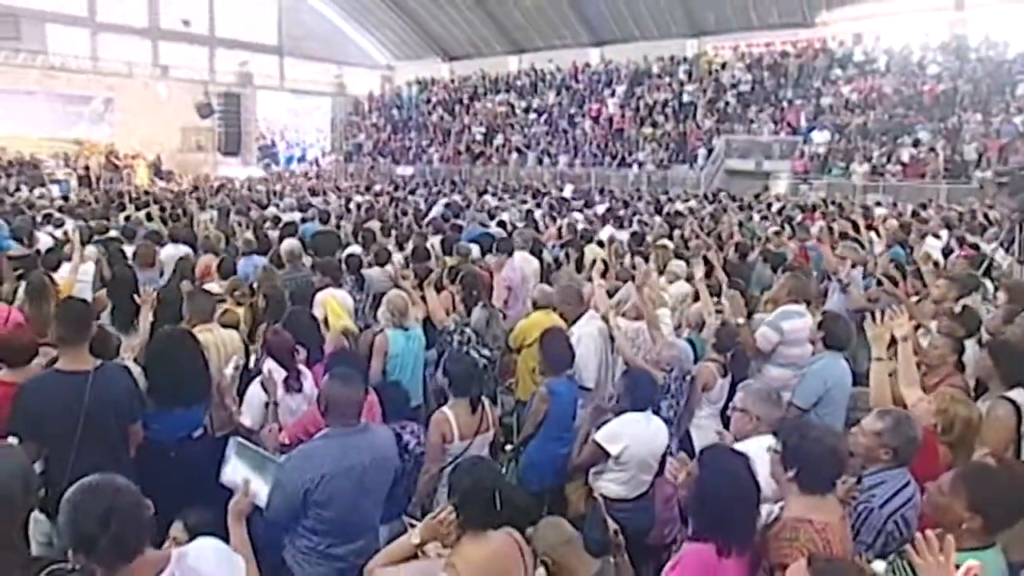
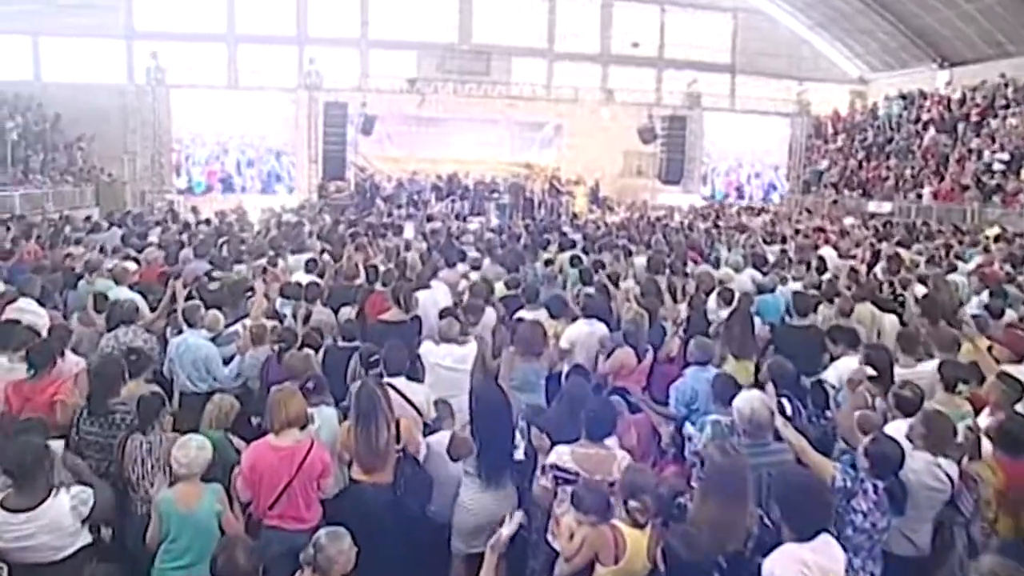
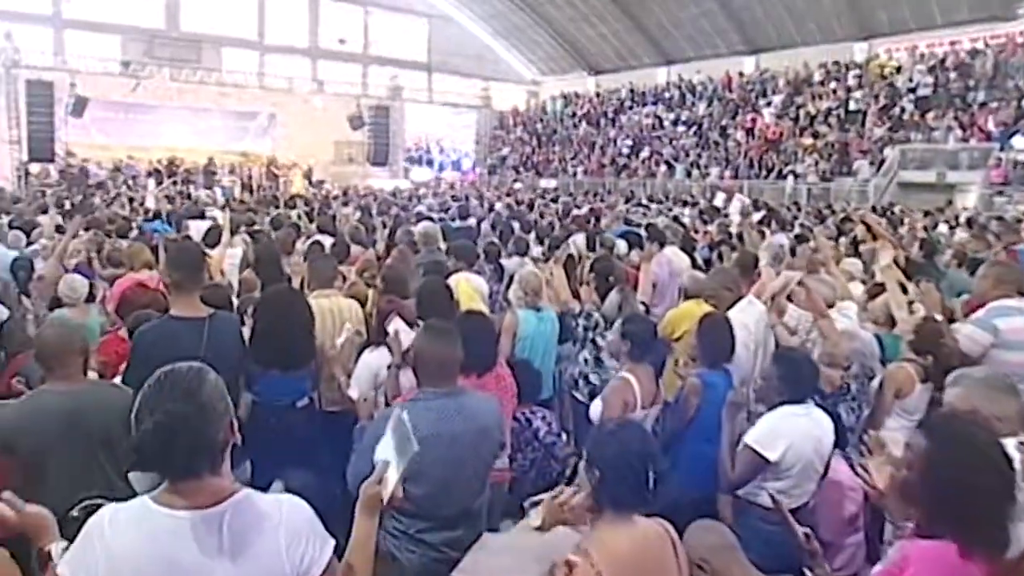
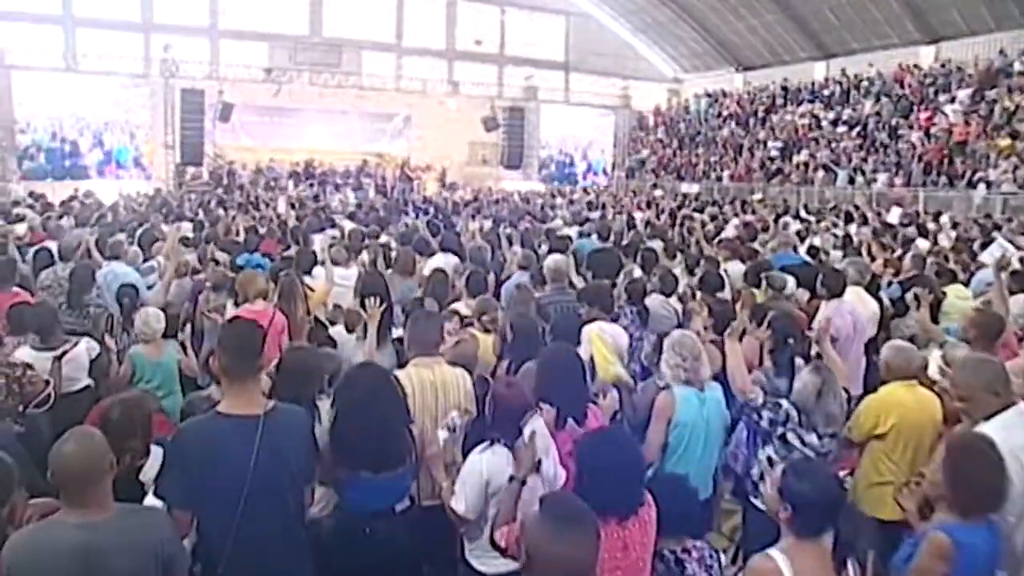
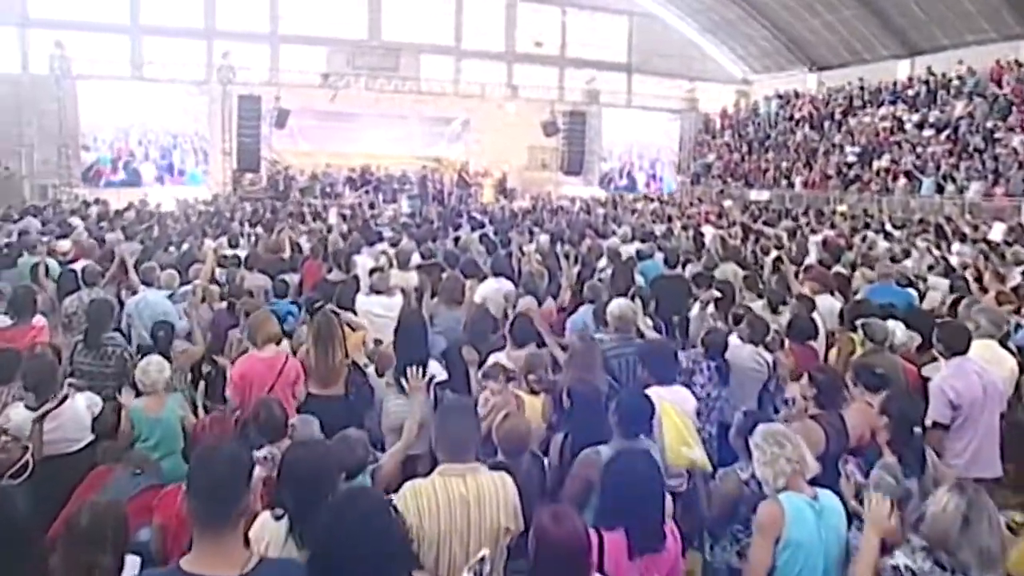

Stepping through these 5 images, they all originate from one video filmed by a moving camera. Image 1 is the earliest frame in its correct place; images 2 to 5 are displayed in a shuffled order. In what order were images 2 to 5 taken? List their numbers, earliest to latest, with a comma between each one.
3, 4, 5, 2
